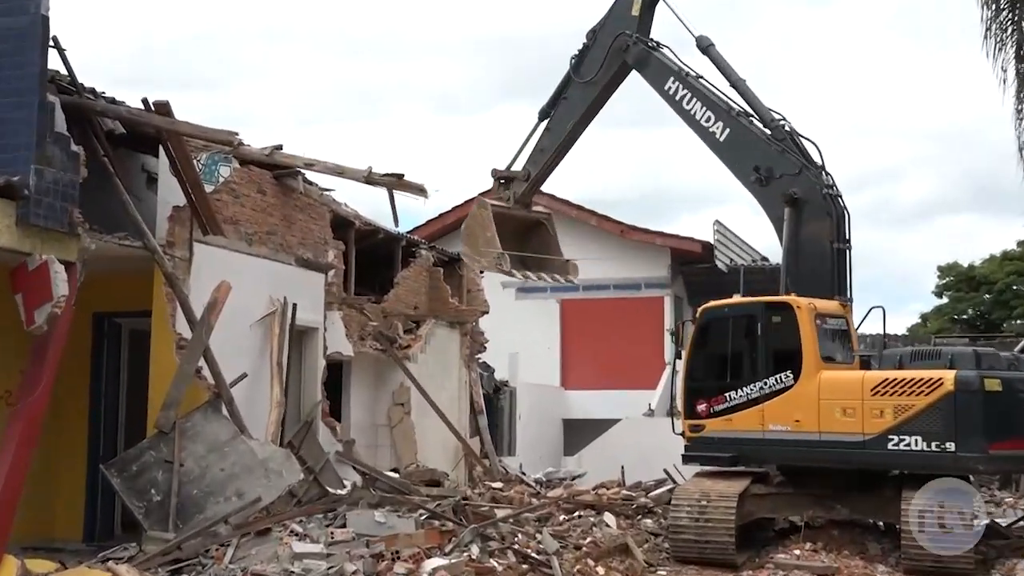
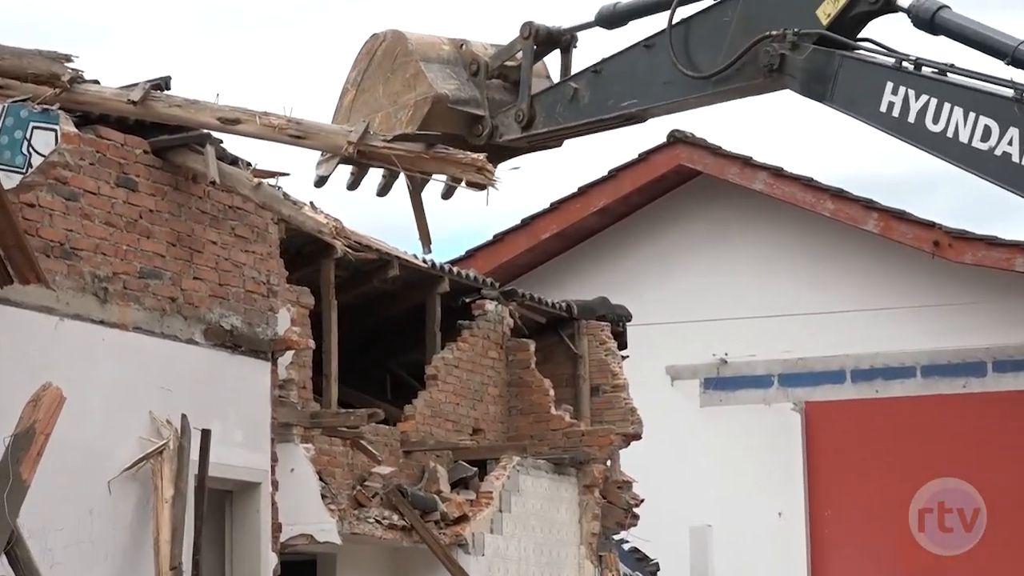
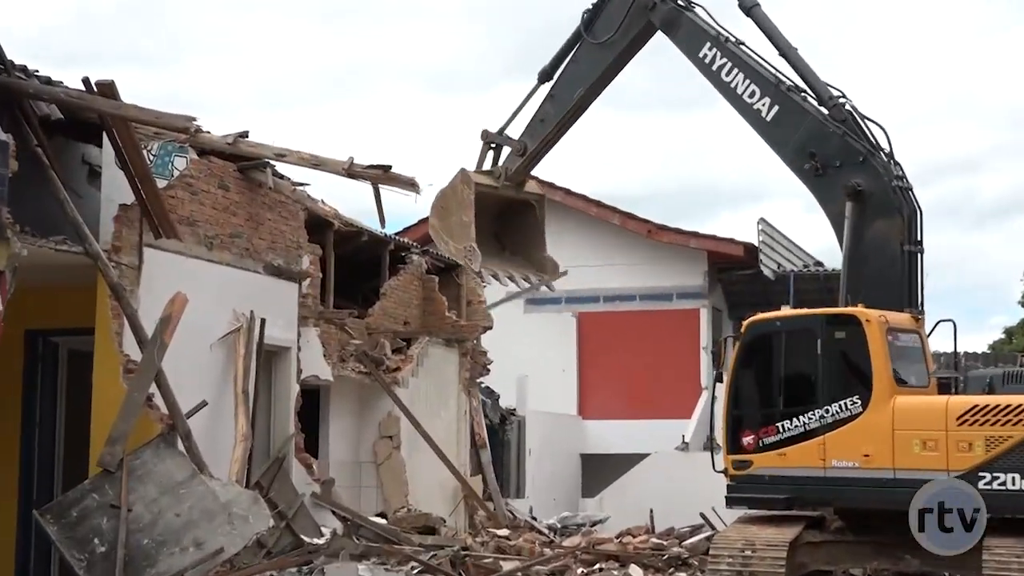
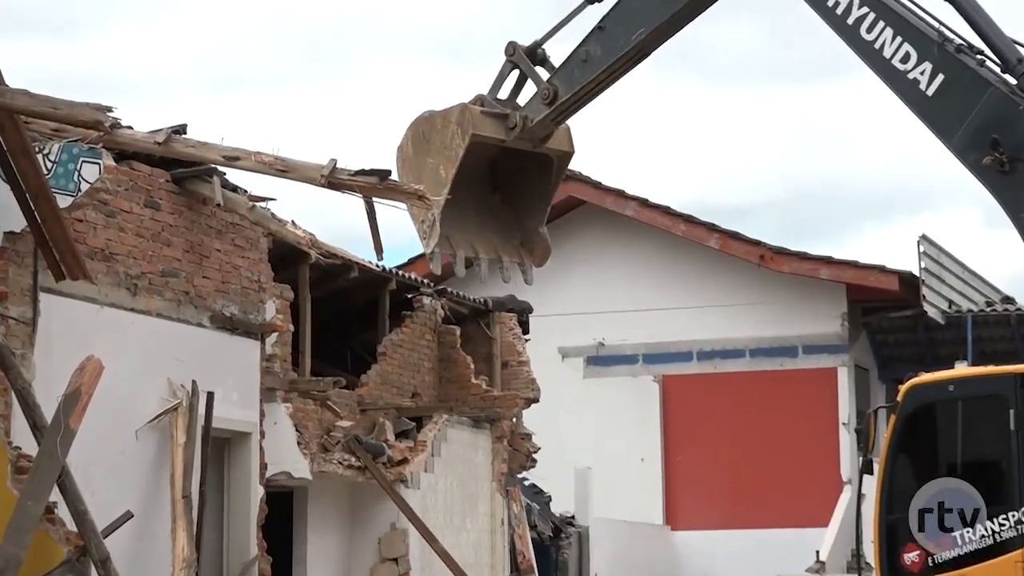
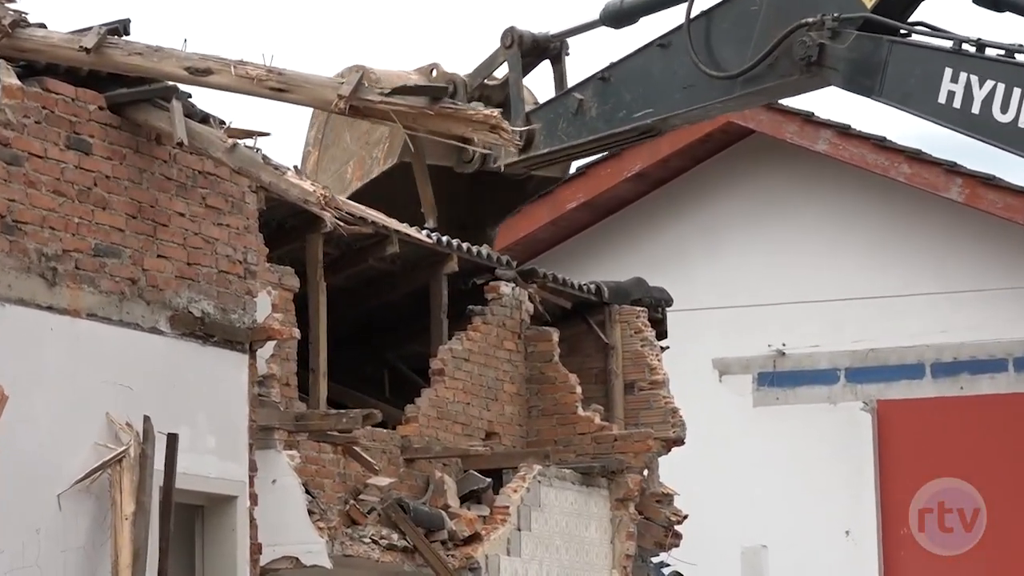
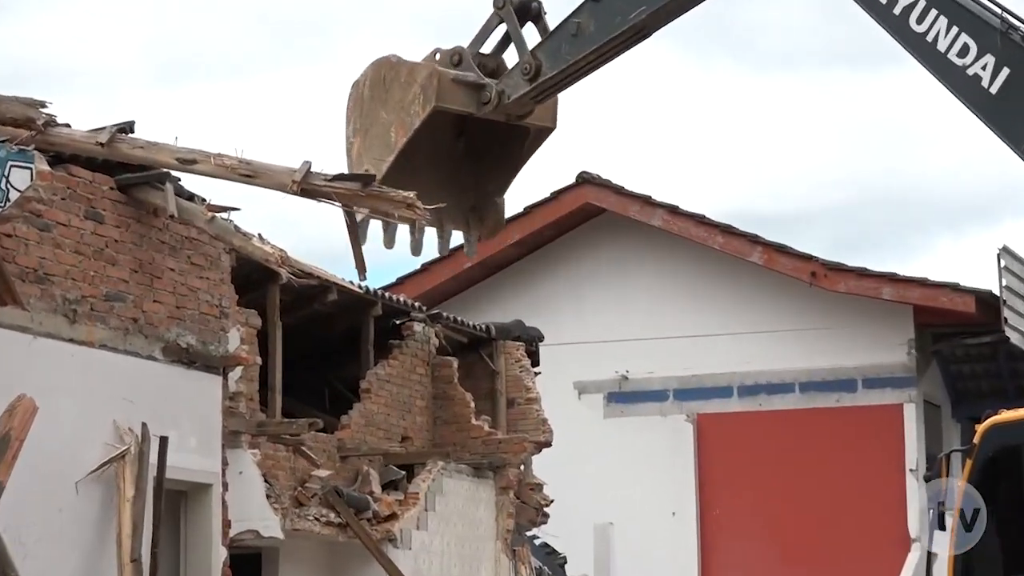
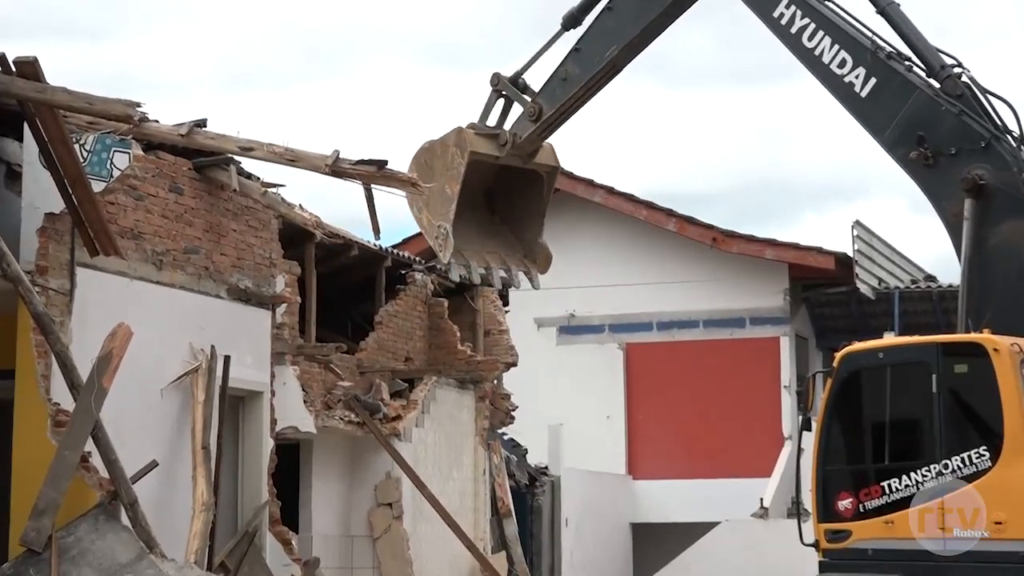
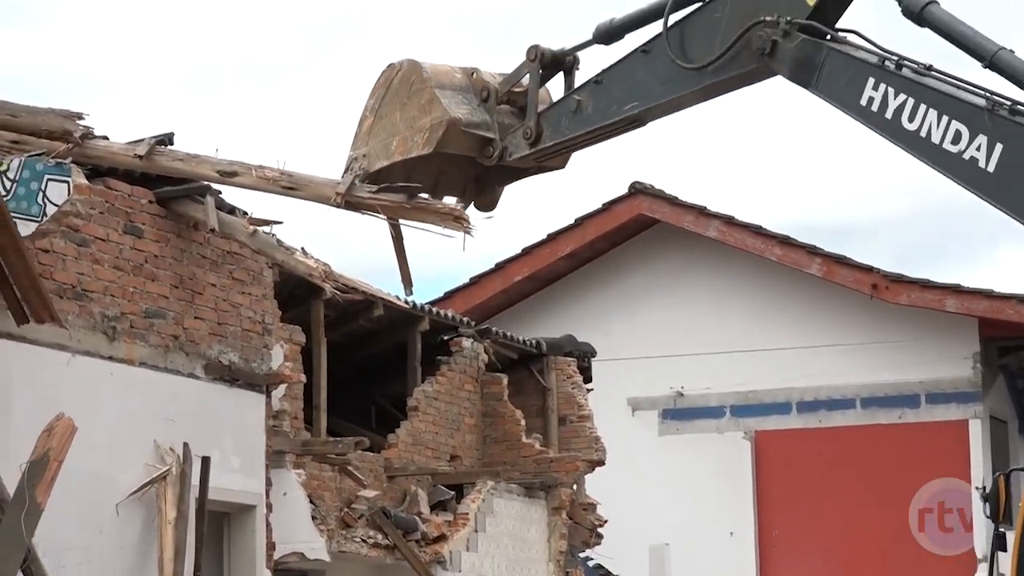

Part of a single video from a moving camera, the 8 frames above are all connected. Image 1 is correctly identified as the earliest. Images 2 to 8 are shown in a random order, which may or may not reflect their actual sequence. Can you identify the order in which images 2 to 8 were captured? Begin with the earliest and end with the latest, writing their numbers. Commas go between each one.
3, 7, 4, 6, 8, 2, 5
